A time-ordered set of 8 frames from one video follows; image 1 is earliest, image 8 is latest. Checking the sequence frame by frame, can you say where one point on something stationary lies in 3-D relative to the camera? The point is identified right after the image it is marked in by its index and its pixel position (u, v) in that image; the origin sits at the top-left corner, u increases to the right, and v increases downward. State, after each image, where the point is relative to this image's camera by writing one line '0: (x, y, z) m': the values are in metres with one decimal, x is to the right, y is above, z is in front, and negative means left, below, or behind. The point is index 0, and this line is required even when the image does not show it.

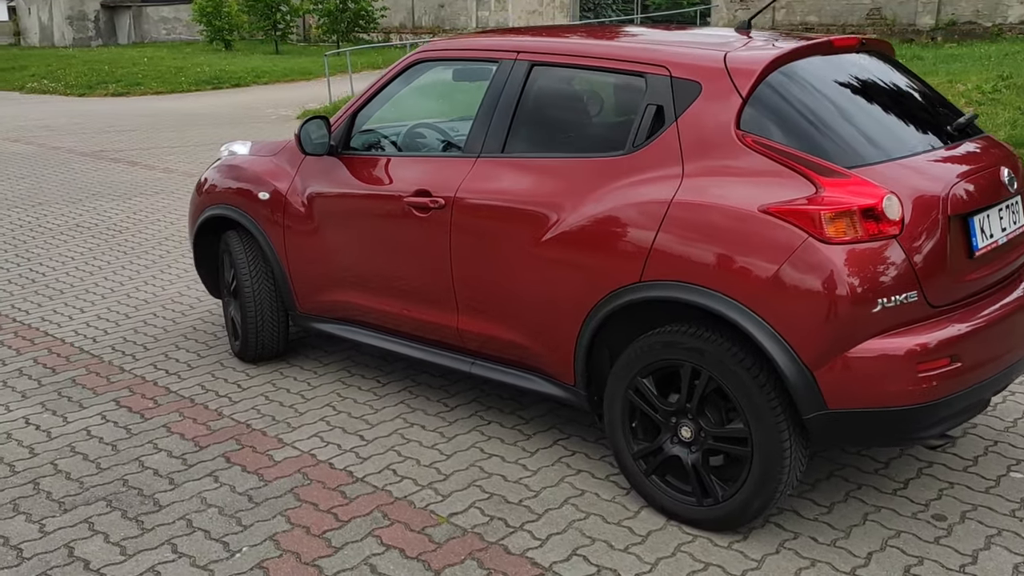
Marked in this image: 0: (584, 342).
0: (+0.3, -0.2, +3.3) m
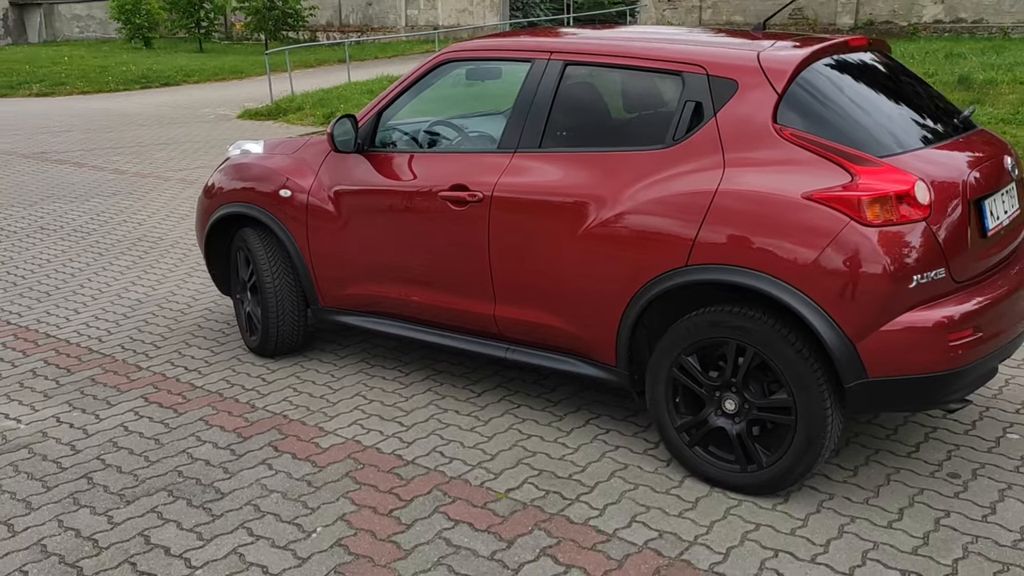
0: (+0.4, -0.1, +3.5) m
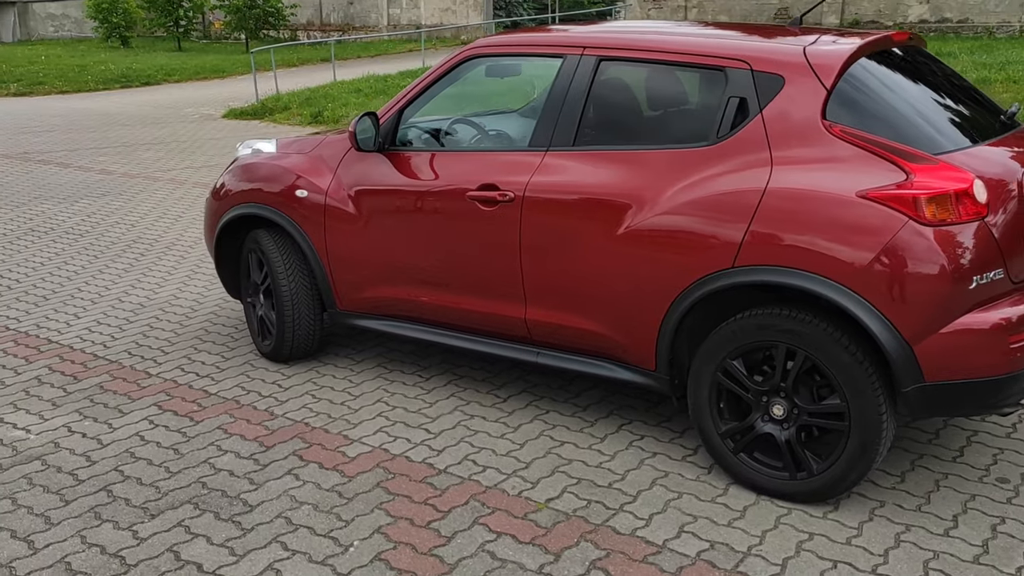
0: (+0.6, -0.1, +3.4) m
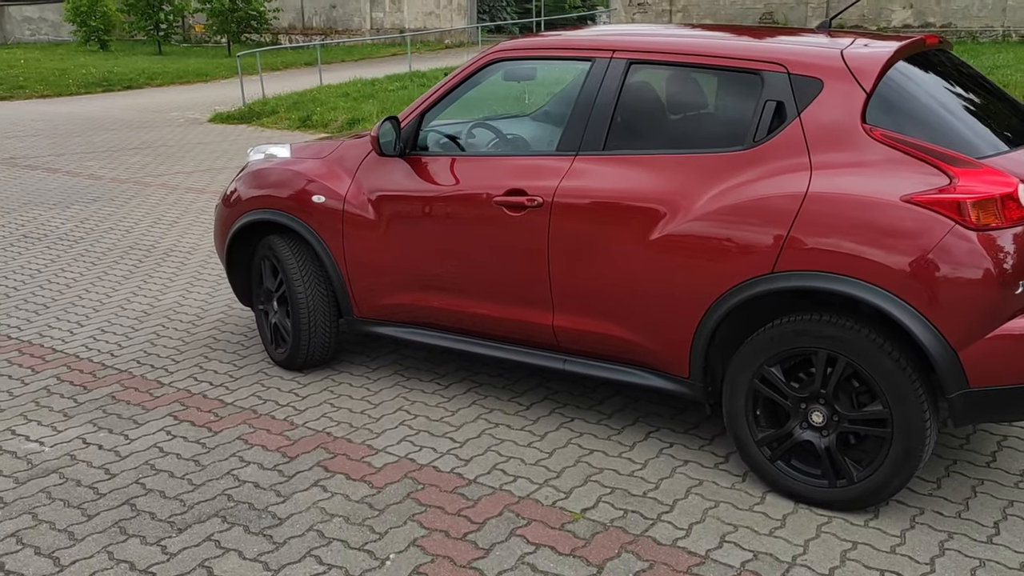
0: (+0.7, -0.2, +3.3) m
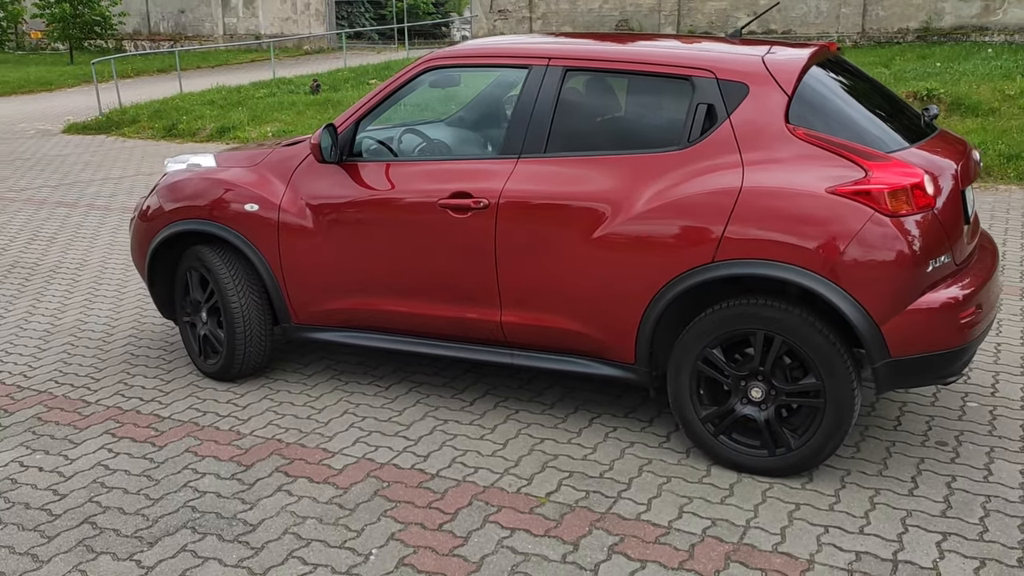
0: (+0.5, -0.1, +3.6) m
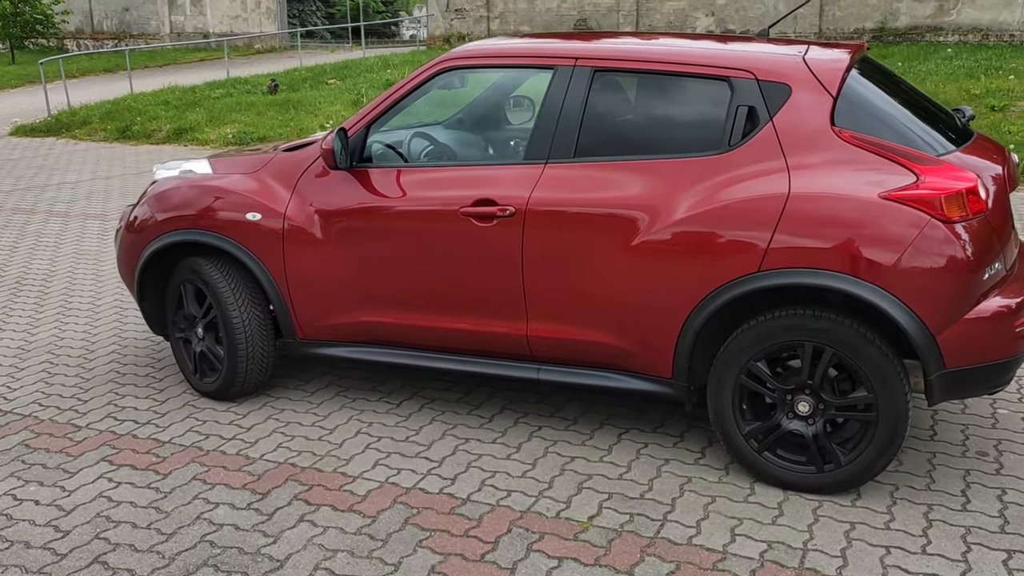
0: (+0.6, -0.2, +3.4) m
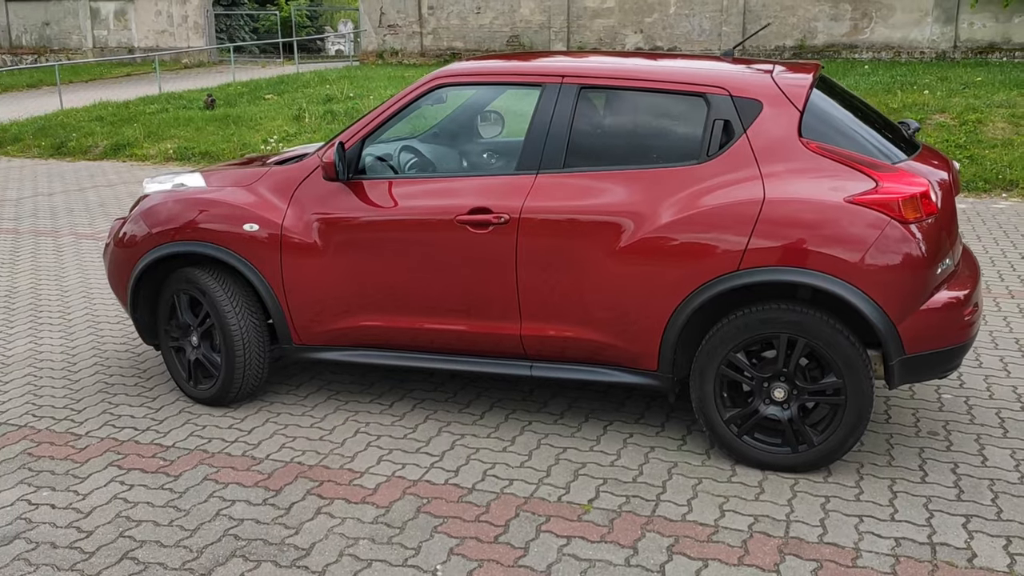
0: (+0.6, -0.2, +3.7) m
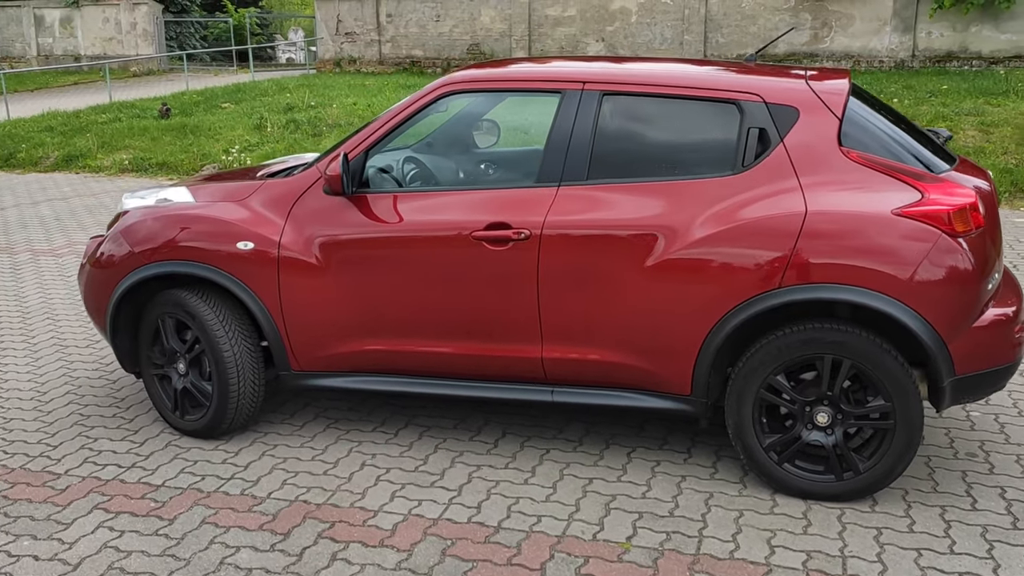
0: (+0.7, -0.2, +3.5) m
